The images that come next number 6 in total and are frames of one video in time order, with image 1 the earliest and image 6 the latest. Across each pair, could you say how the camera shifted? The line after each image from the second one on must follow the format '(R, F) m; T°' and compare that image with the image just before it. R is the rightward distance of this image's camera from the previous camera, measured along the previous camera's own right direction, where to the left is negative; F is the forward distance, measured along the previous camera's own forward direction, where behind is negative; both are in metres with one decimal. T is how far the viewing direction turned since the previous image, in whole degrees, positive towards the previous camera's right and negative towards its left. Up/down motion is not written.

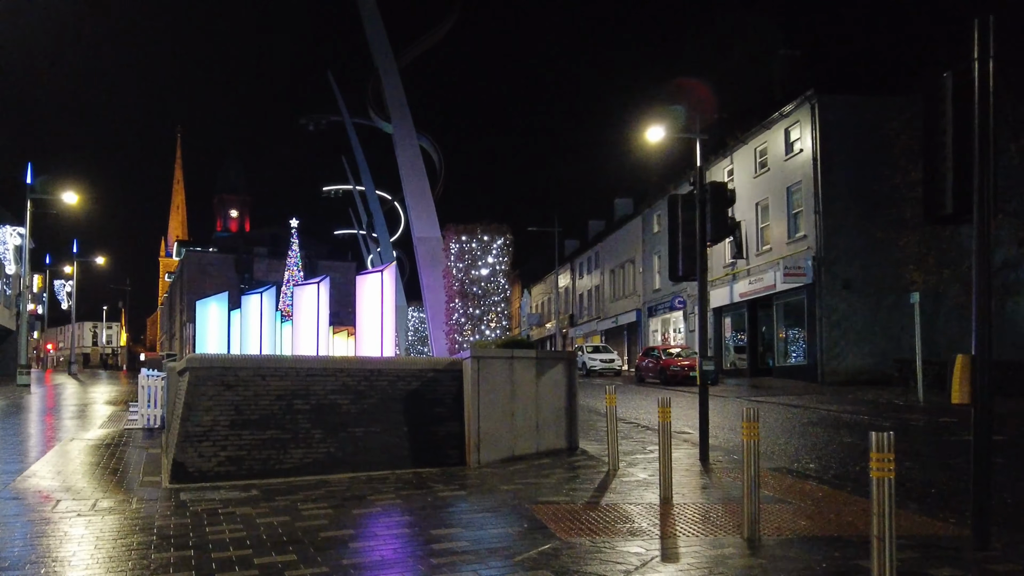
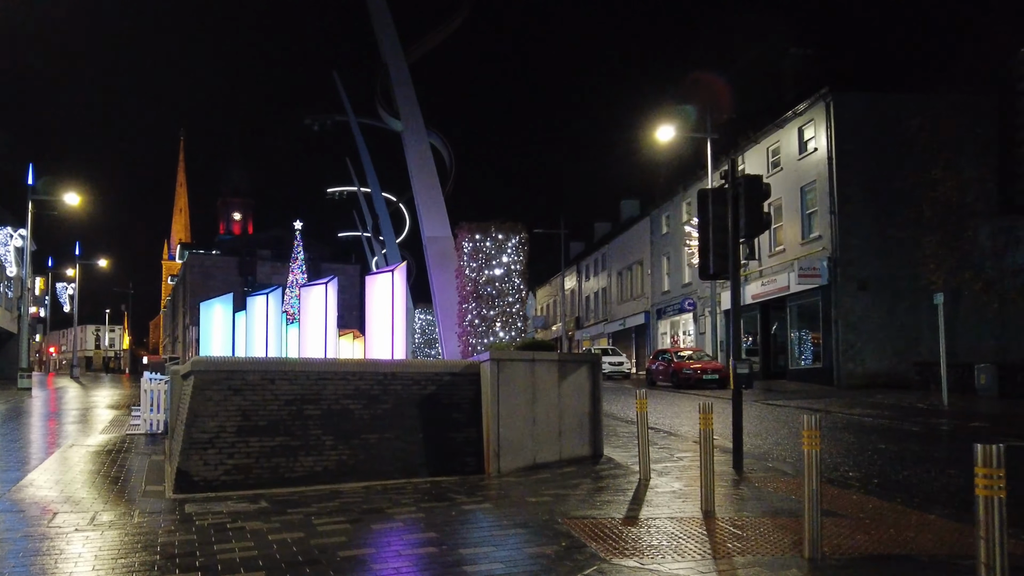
(-0.2, +0.6) m; 0°
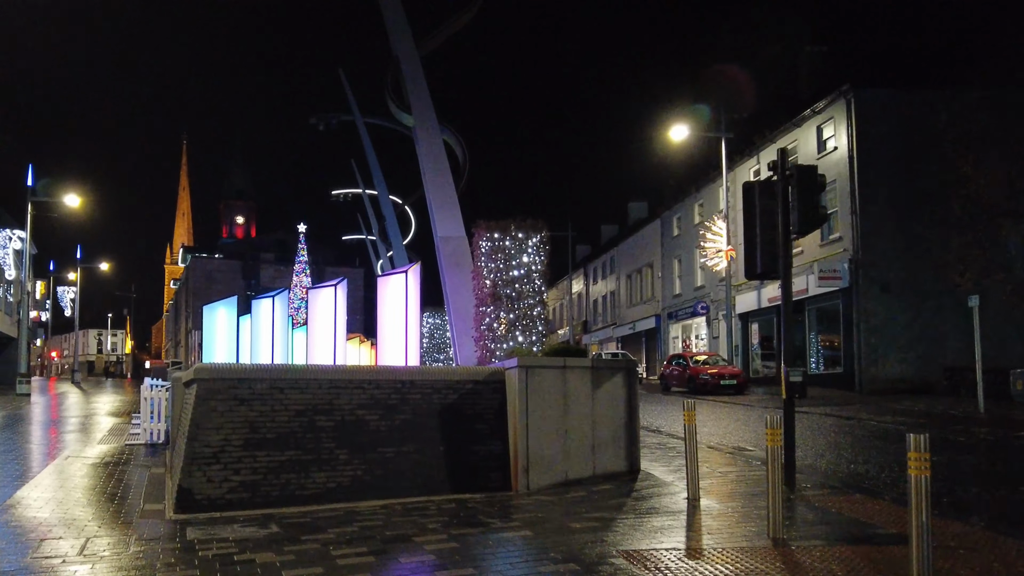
(-0.3, +0.8) m; 0°
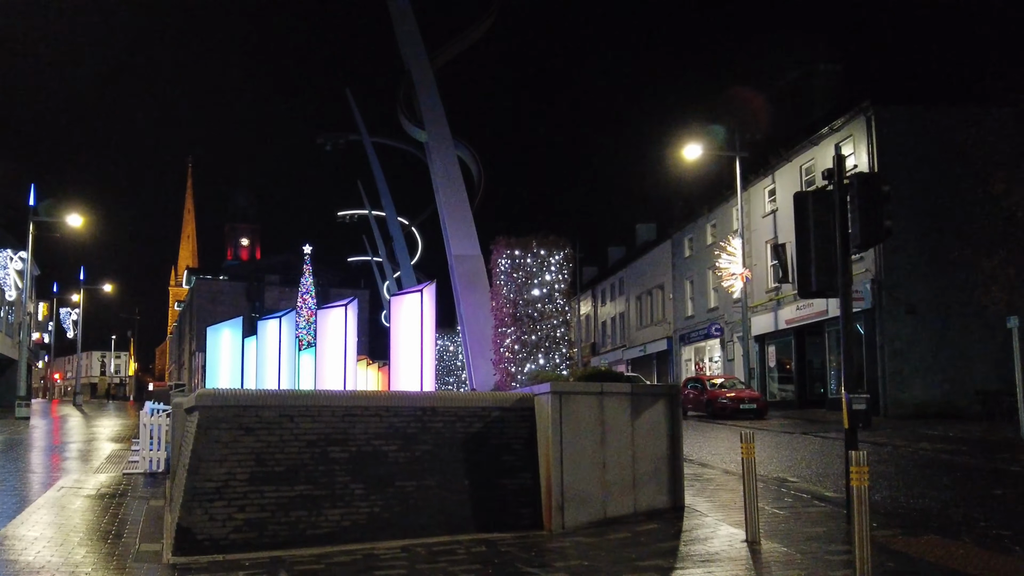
(-0.3, +0.8) m; 0°
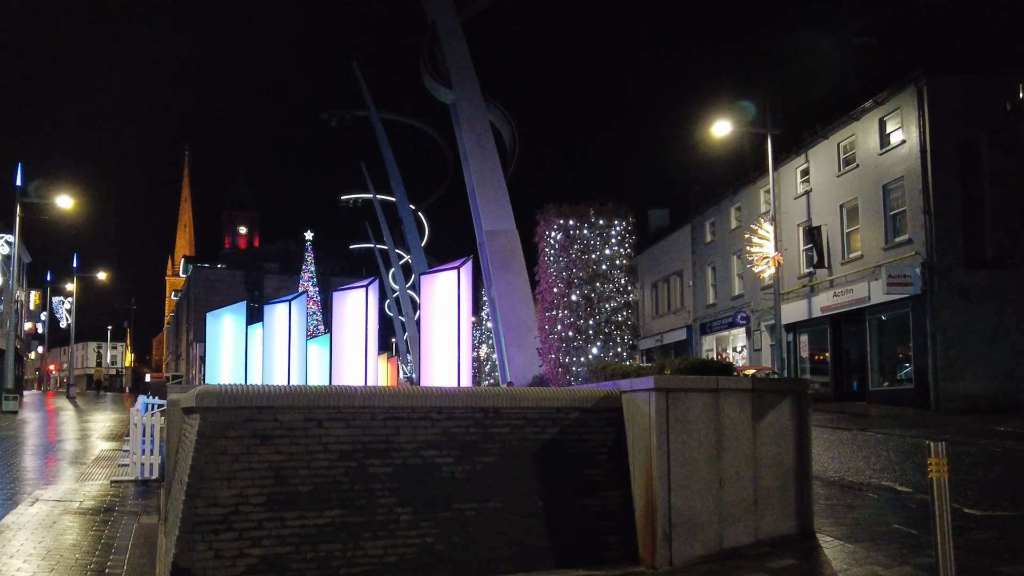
(-0.7, +2.0) m; 0°
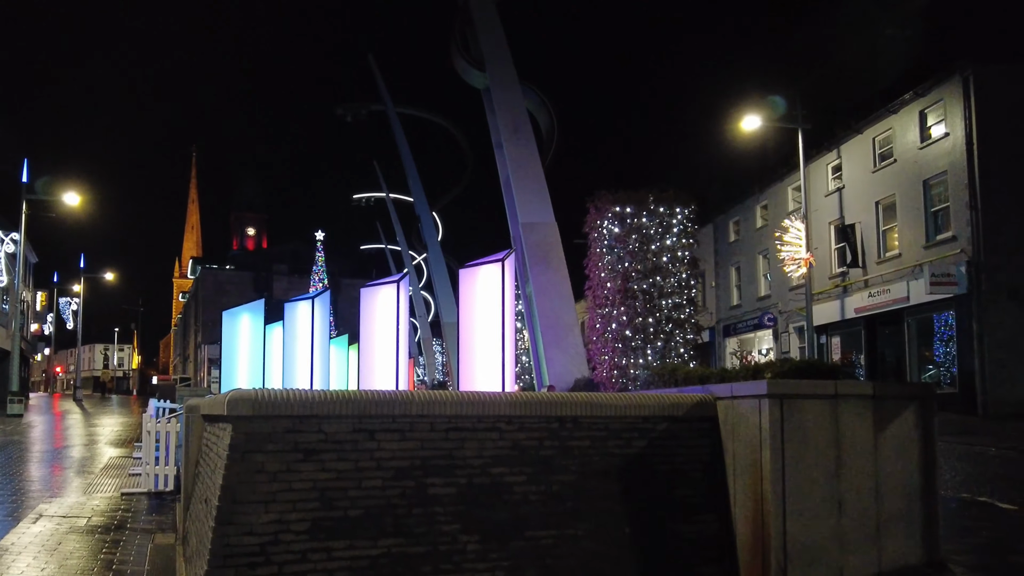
(-0.5, +1.1) m; 0°
